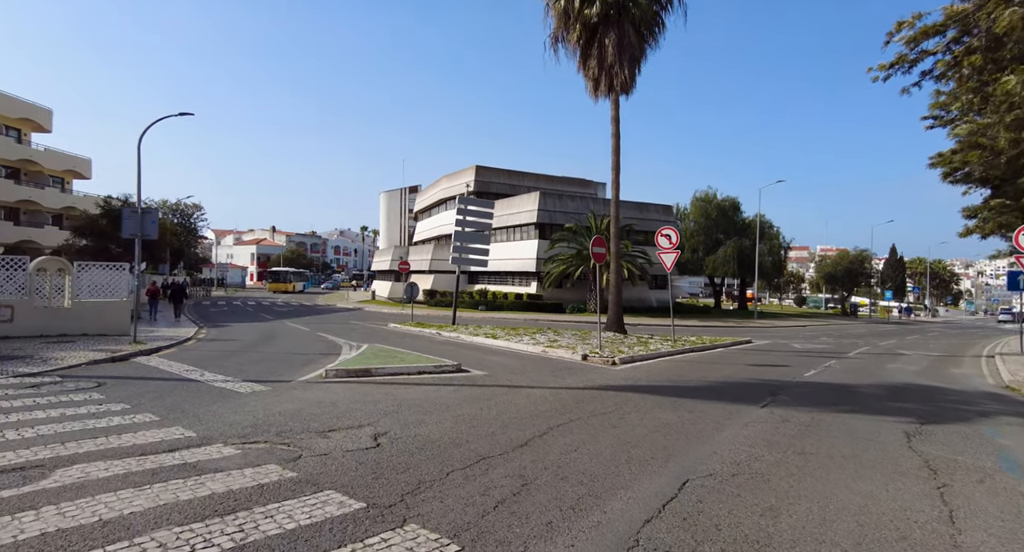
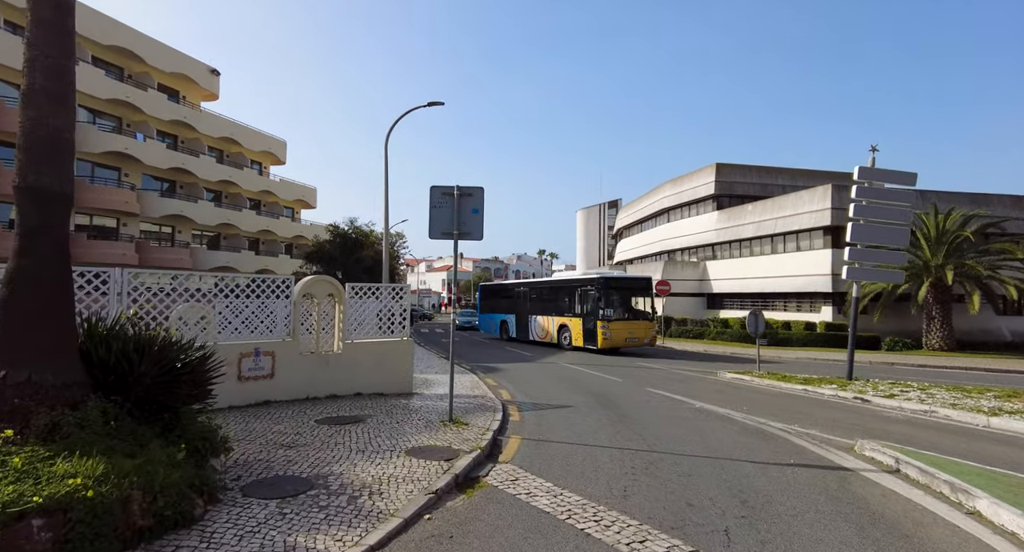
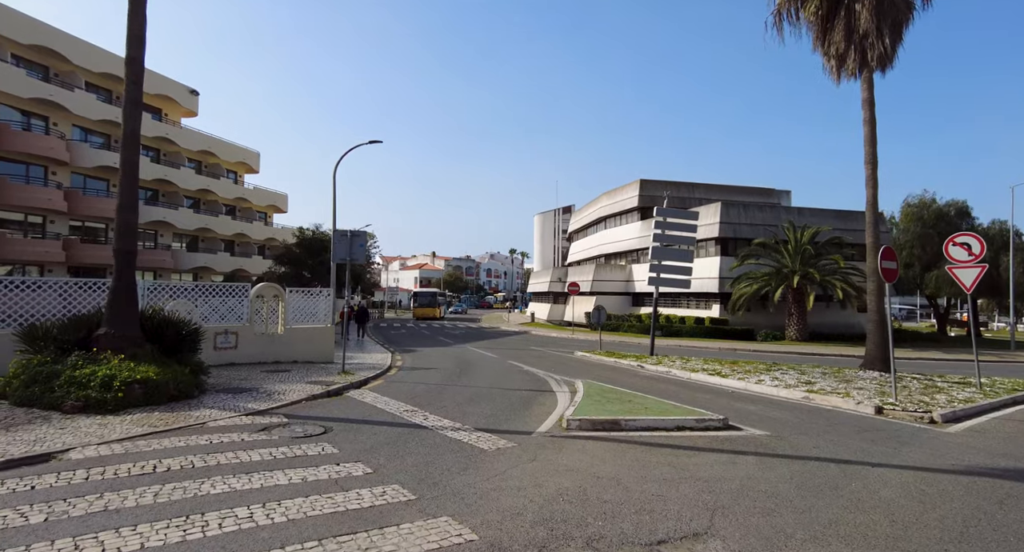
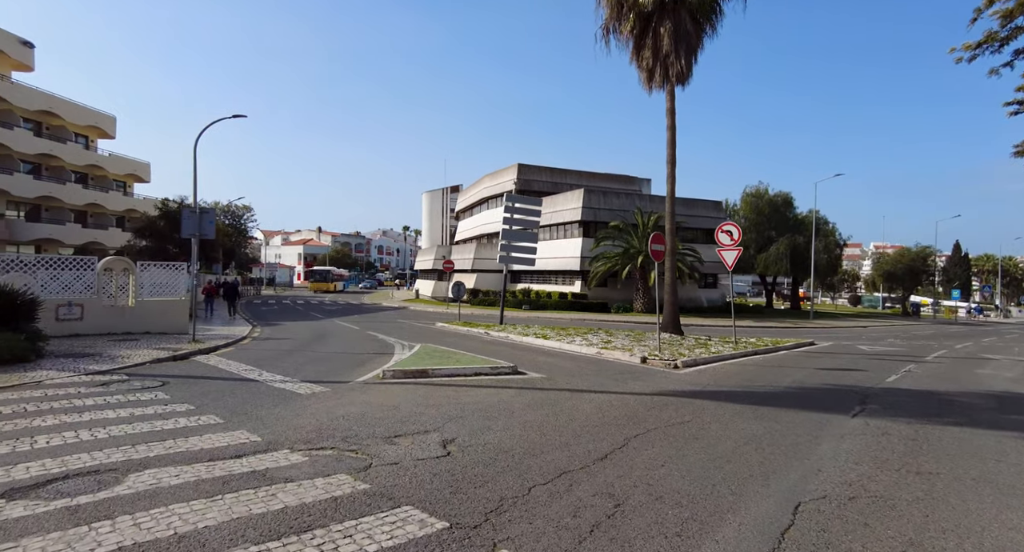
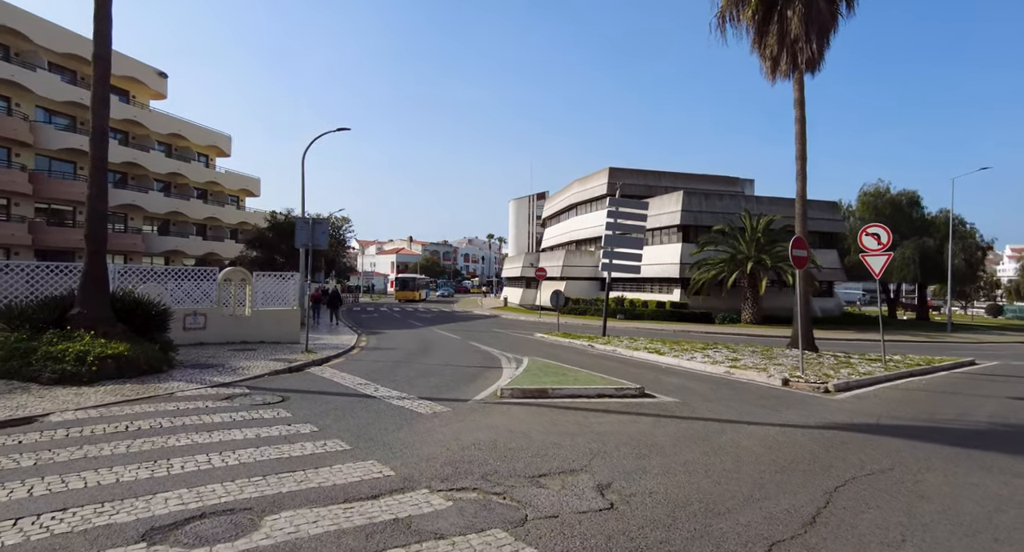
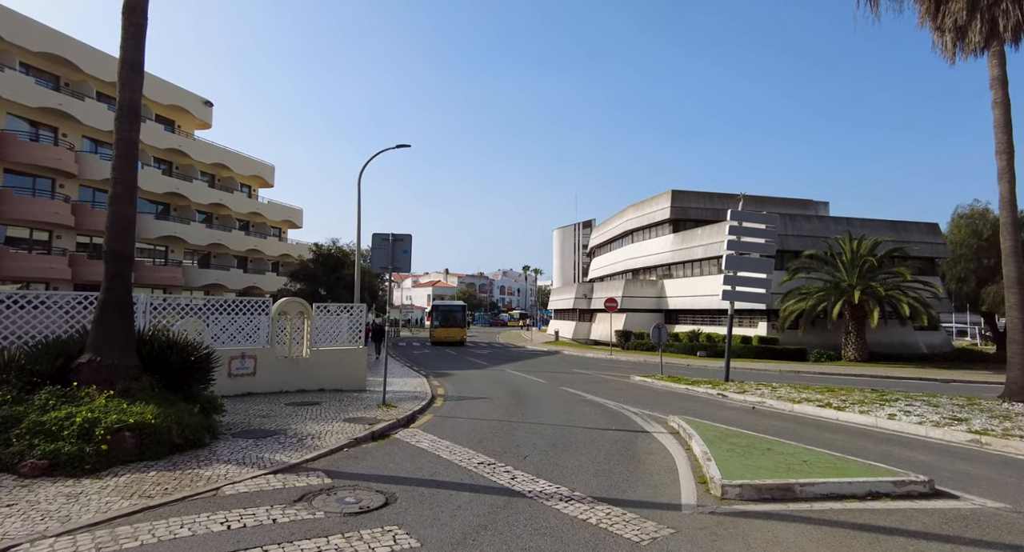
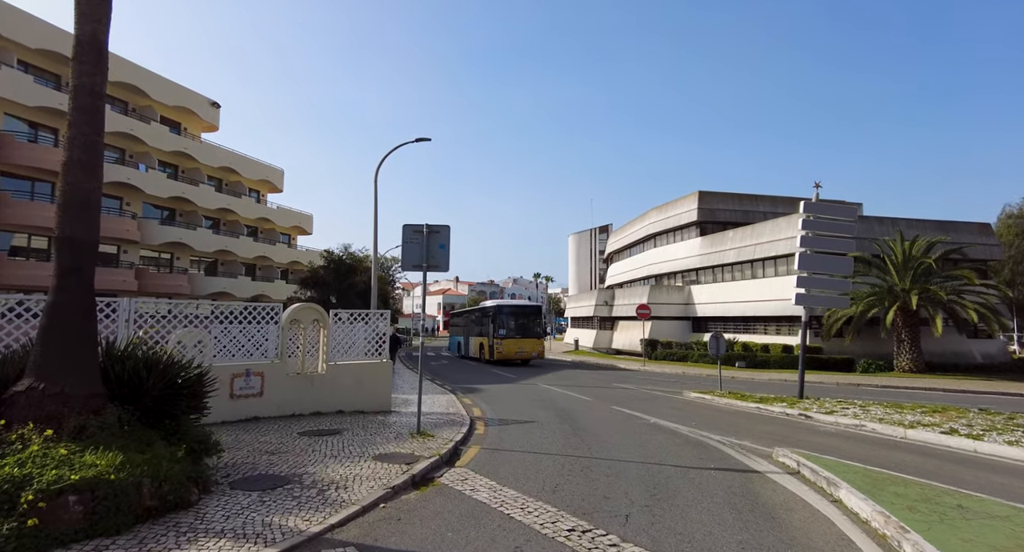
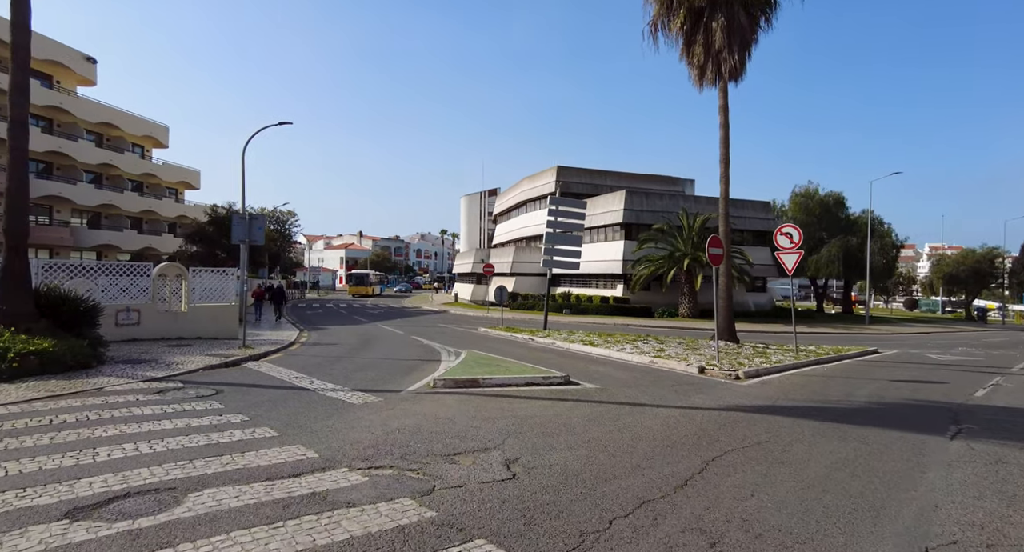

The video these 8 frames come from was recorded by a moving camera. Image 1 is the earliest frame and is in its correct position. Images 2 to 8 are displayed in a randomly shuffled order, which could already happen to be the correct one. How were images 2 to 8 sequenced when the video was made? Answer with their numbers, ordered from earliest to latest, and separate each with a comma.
4, 8, 5, 3, 6, 7, 2
